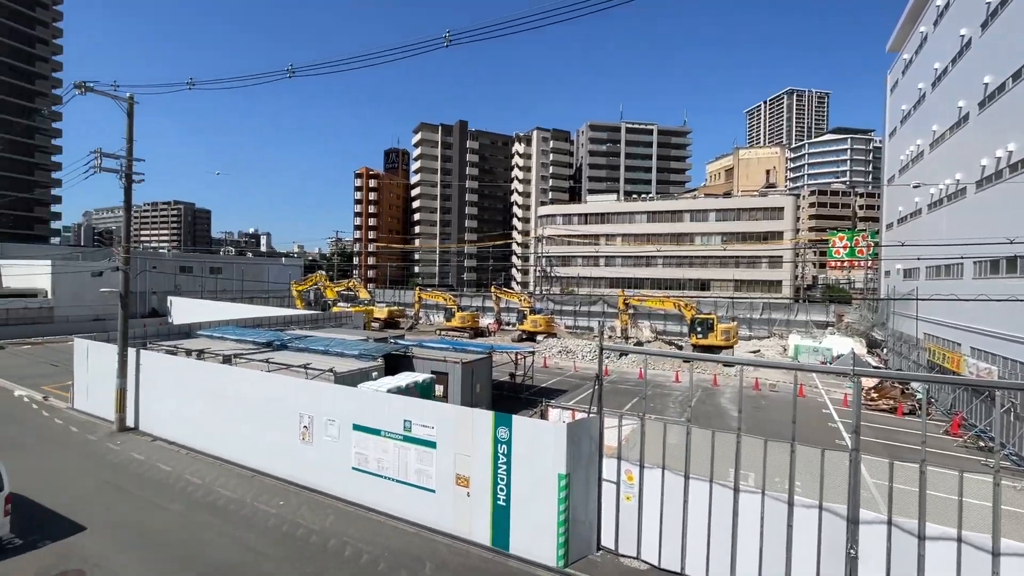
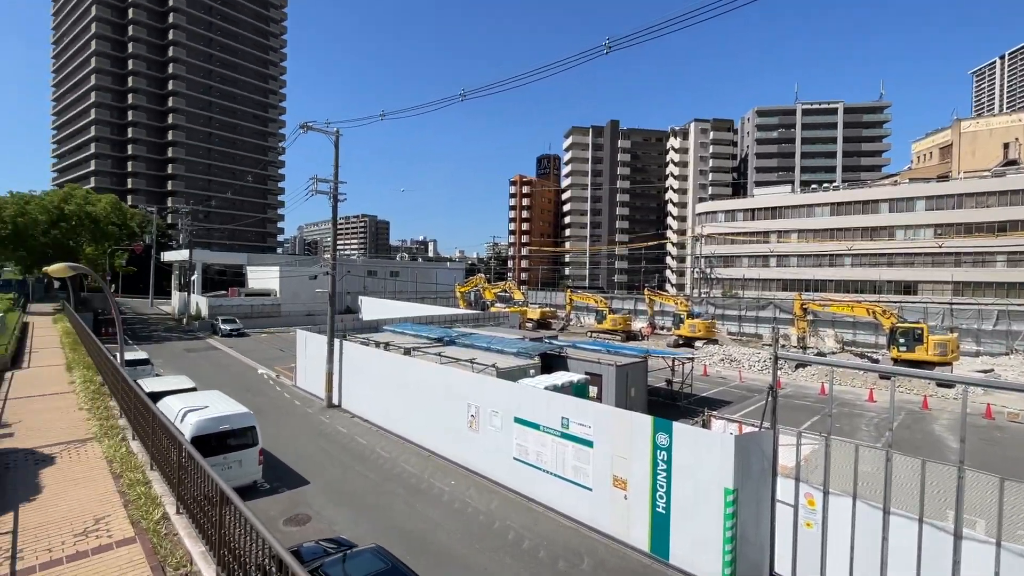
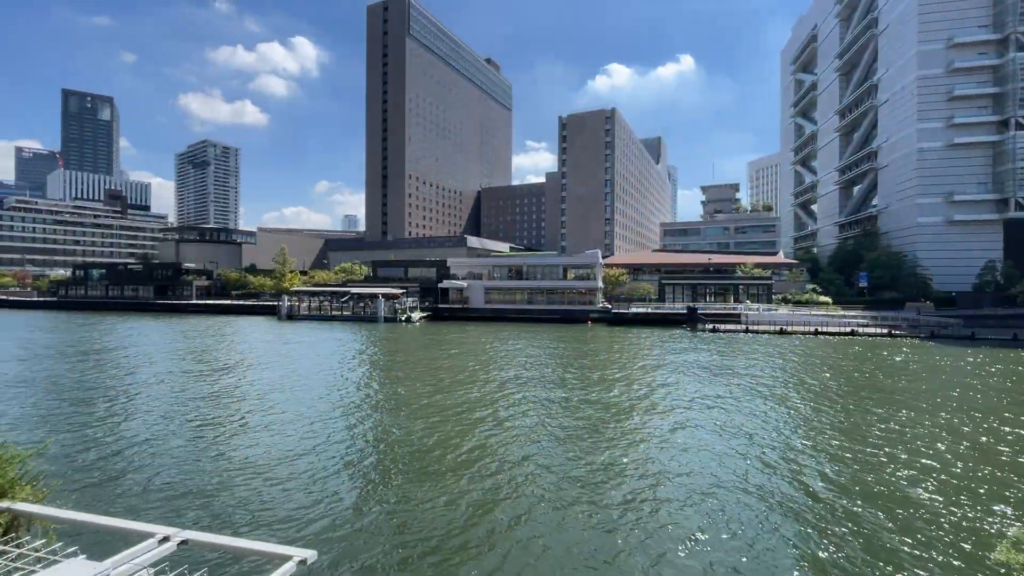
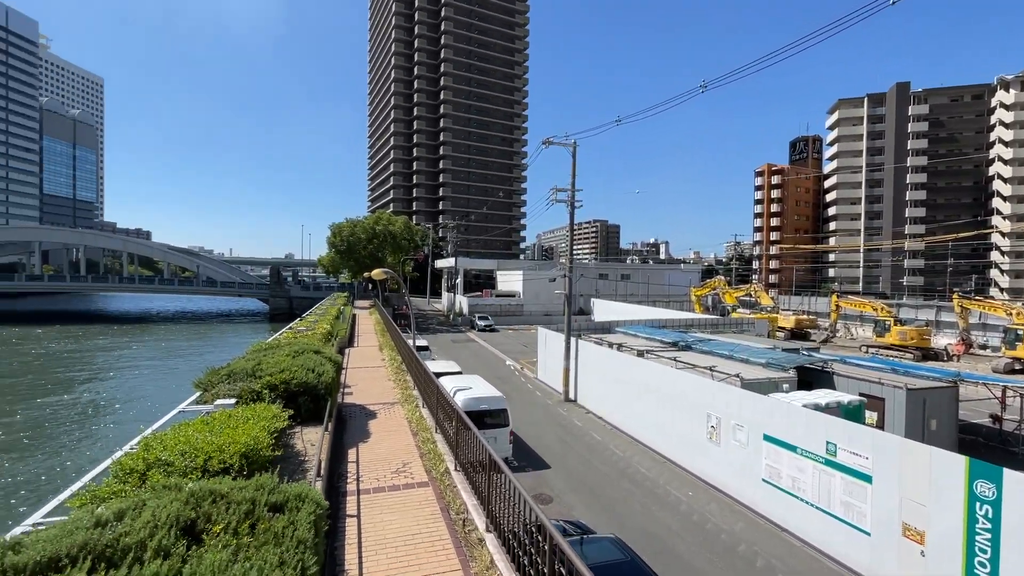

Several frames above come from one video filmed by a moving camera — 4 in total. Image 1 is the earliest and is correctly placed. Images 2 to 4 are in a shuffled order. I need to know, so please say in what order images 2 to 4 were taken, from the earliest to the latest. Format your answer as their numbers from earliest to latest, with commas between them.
2, 4, 3
